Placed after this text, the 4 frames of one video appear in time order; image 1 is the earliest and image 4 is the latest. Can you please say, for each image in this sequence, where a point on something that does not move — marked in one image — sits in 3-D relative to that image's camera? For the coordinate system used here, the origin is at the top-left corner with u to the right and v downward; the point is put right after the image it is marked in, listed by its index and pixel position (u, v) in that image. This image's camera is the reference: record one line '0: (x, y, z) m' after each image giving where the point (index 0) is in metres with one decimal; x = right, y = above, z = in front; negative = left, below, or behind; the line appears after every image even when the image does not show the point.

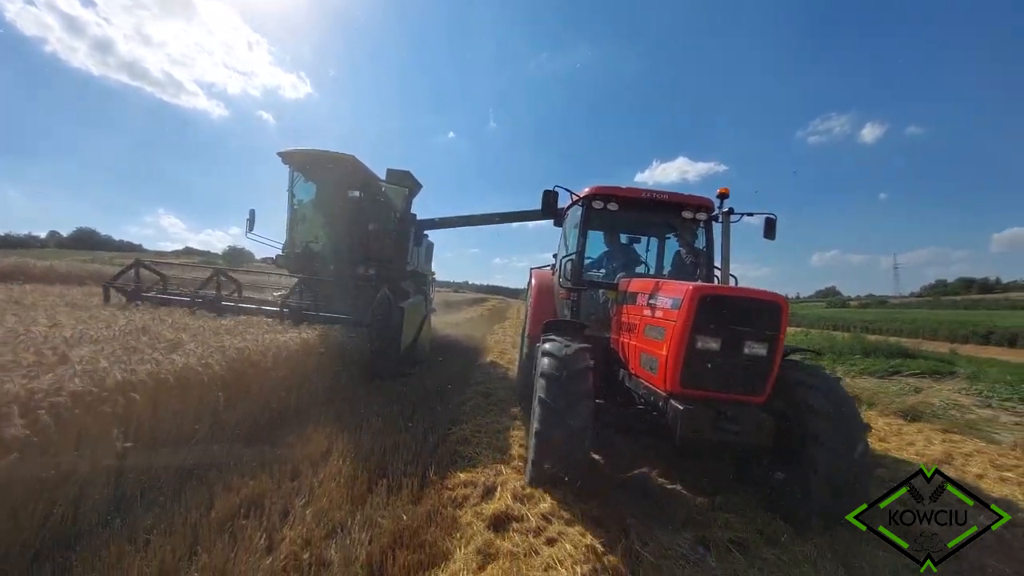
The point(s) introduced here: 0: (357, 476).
0: (-1.3, -1.5, +3.9) m
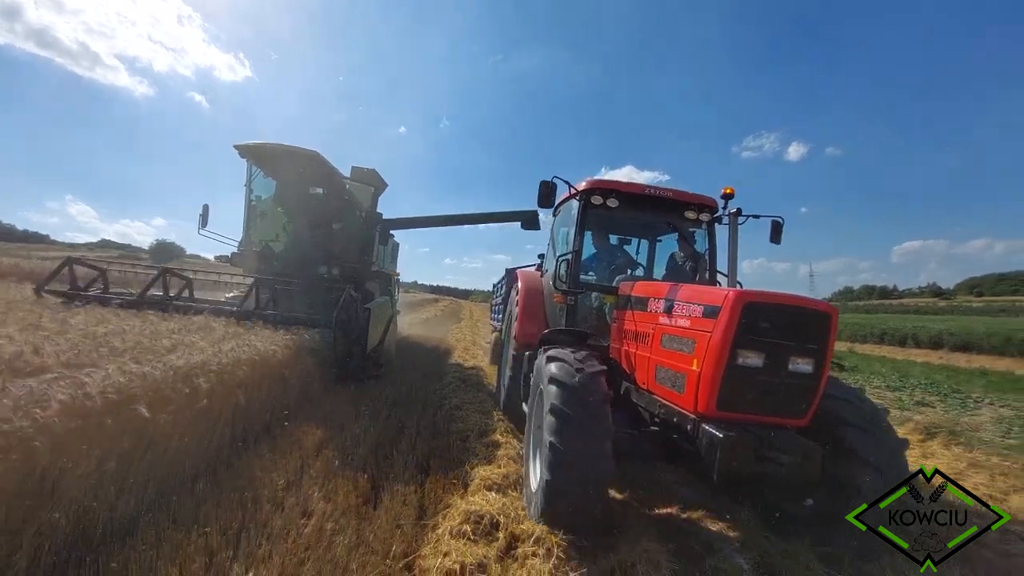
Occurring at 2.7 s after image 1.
0: (-1.3, -1.5, +3.9) m
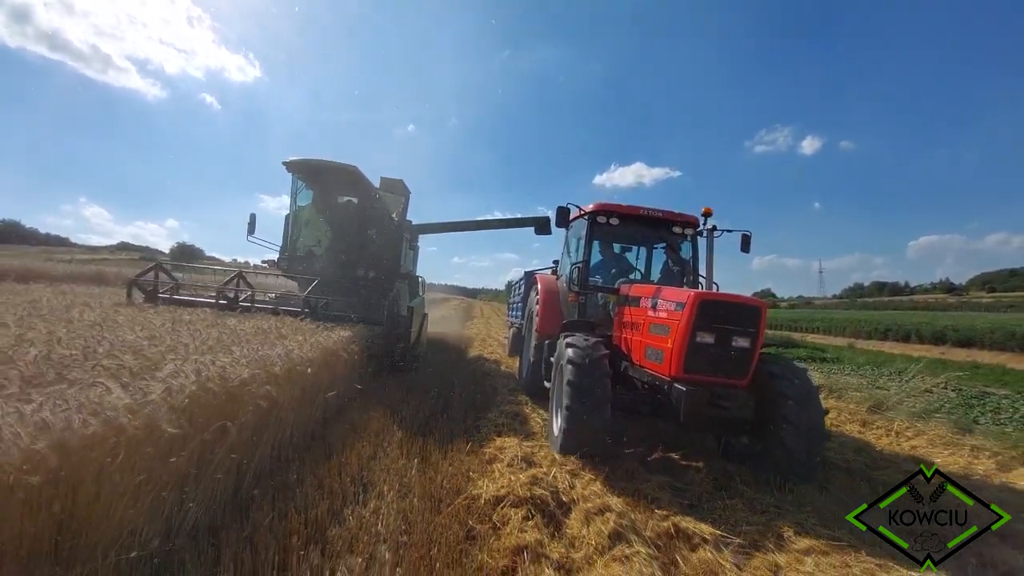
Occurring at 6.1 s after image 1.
0: (-0.9, -1.6, +5.3) m
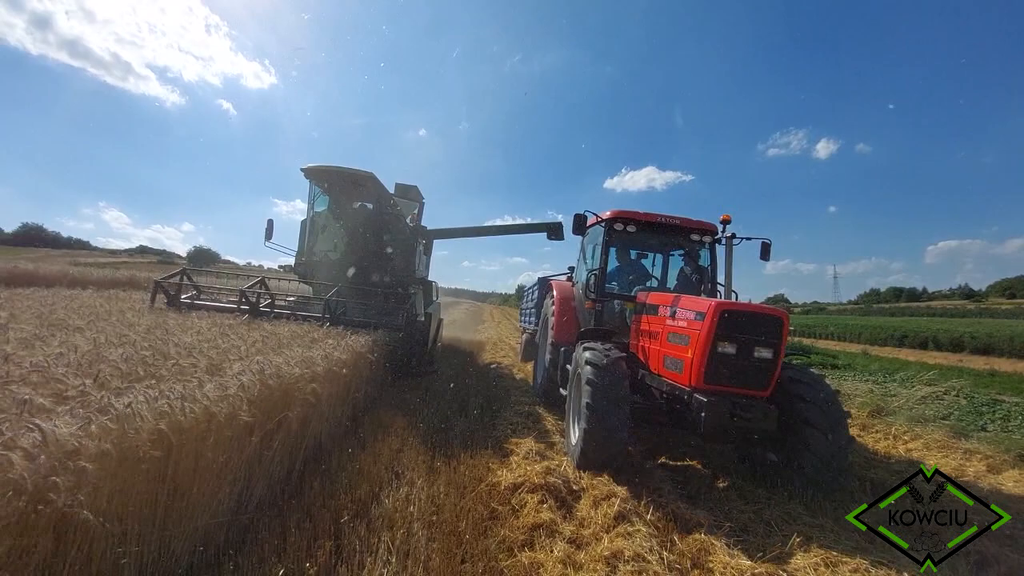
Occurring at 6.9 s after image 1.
0: (-0.7, -1.7, +5.3) m
